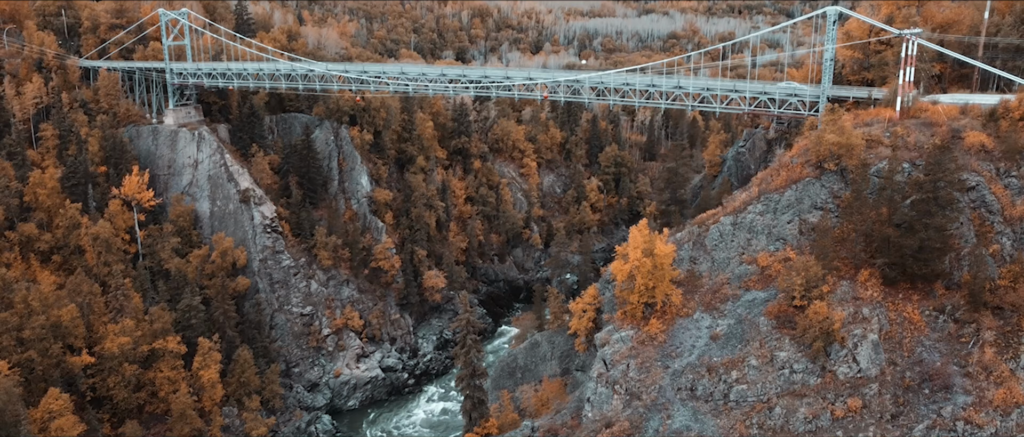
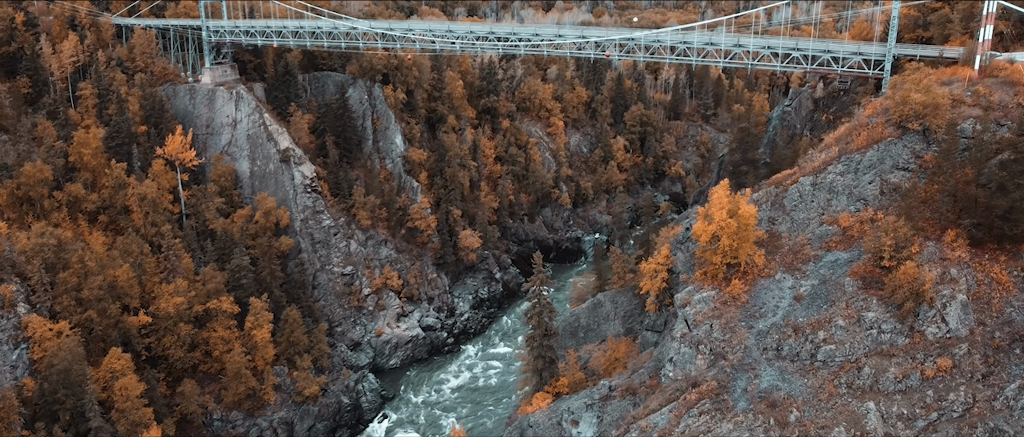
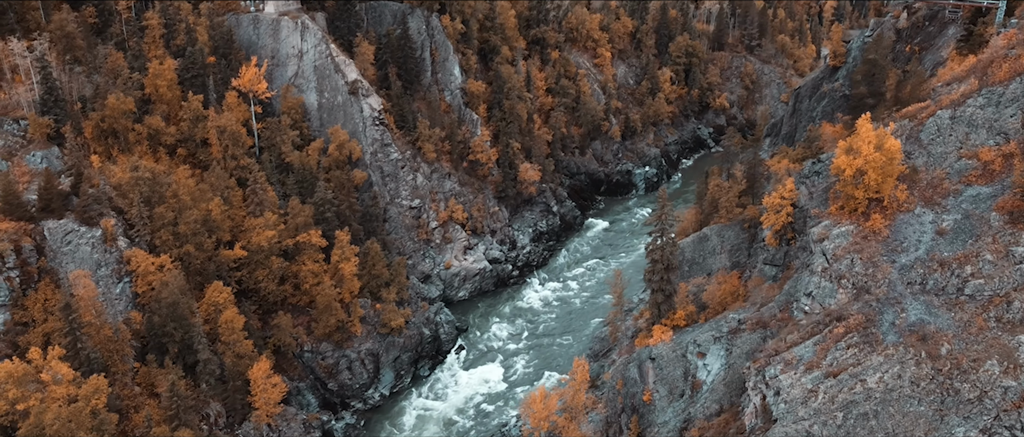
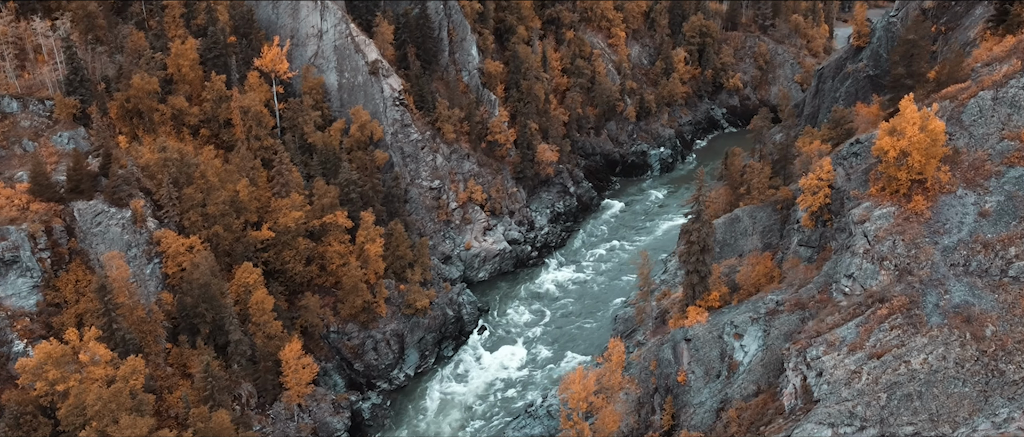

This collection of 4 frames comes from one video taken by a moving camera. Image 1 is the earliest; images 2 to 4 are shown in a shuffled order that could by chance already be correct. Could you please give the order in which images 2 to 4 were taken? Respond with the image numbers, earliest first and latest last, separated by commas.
2, 3, 4
